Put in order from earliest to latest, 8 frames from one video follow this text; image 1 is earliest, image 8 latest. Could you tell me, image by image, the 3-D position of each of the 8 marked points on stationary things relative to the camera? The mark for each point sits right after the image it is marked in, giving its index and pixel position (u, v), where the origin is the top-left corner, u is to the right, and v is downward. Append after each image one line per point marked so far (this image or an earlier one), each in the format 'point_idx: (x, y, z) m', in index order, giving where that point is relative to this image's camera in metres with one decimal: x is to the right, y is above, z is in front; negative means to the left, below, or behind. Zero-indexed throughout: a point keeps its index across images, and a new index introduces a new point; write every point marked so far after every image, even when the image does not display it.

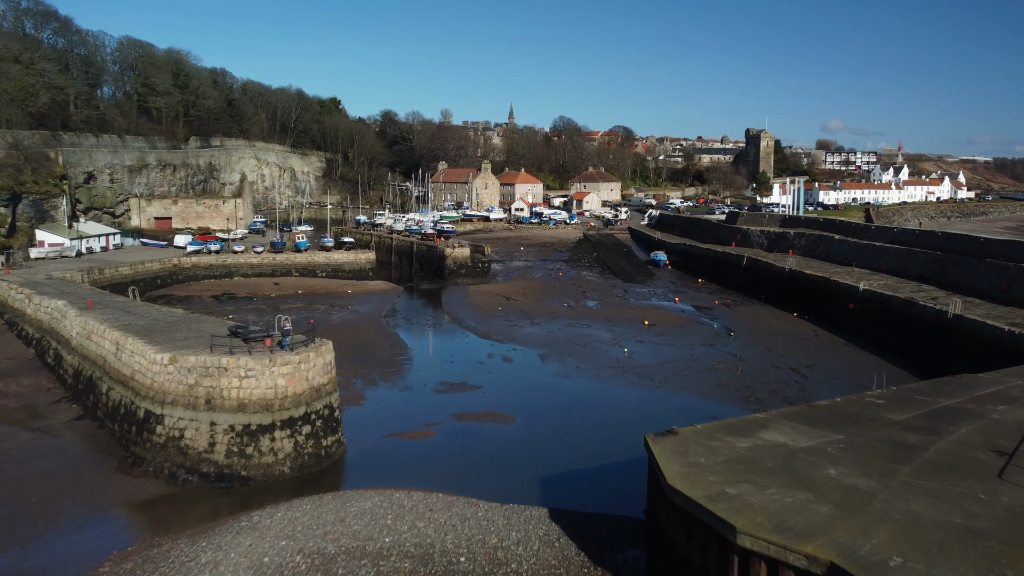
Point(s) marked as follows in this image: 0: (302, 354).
0: (-3.1, -1.0, +12.3) m
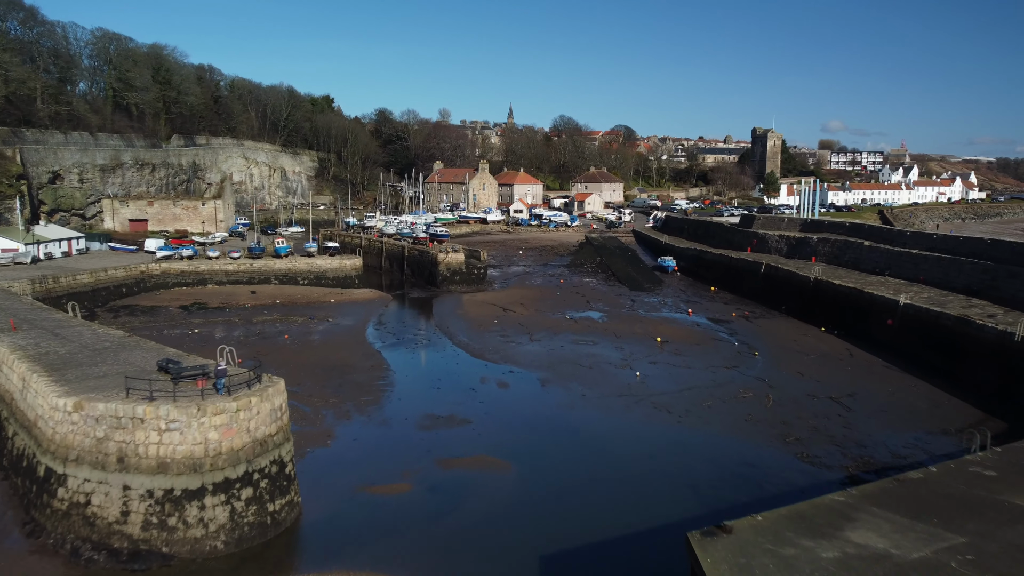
0: (-3.1, -1.3, +9.8) m
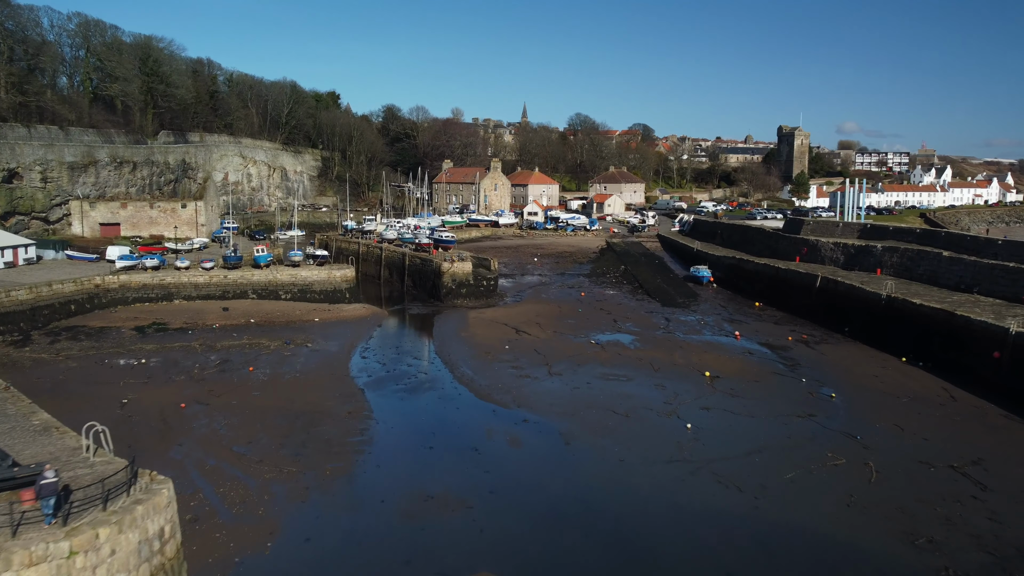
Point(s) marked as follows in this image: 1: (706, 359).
0: (-3.0, -1.8, +5.8) m
1: (+4.4, -1.6, +19.1) m
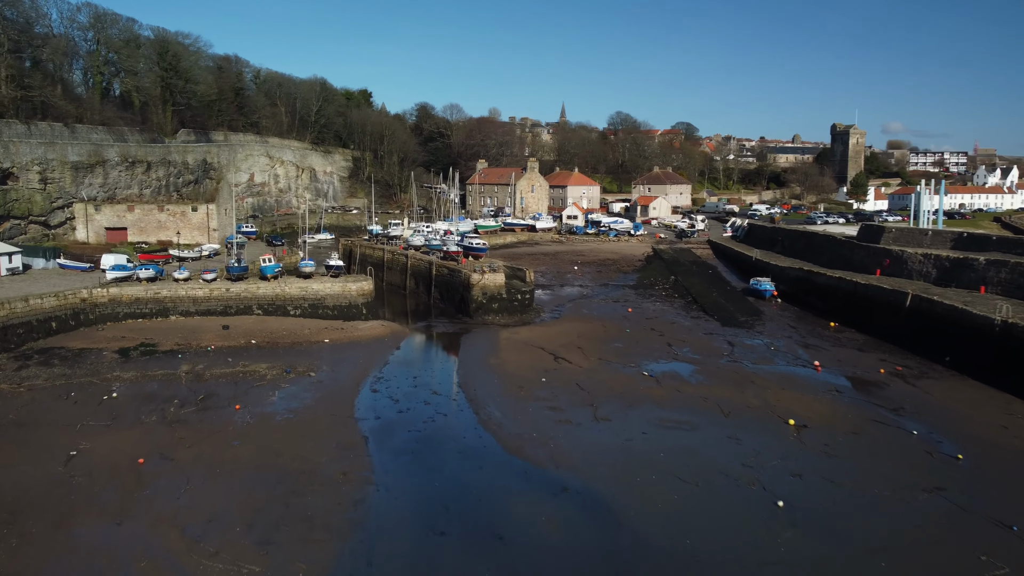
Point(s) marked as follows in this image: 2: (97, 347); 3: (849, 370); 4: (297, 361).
0: (-2.9, -2.1, +2.8) m
1: (+5.1, -2.1, +15.7) m
2: (-9.5, -1.3, +19.4) m
3: (+7.4, -1.7, +18.5) m
4: (-4.8, -1.6, +18.8) m
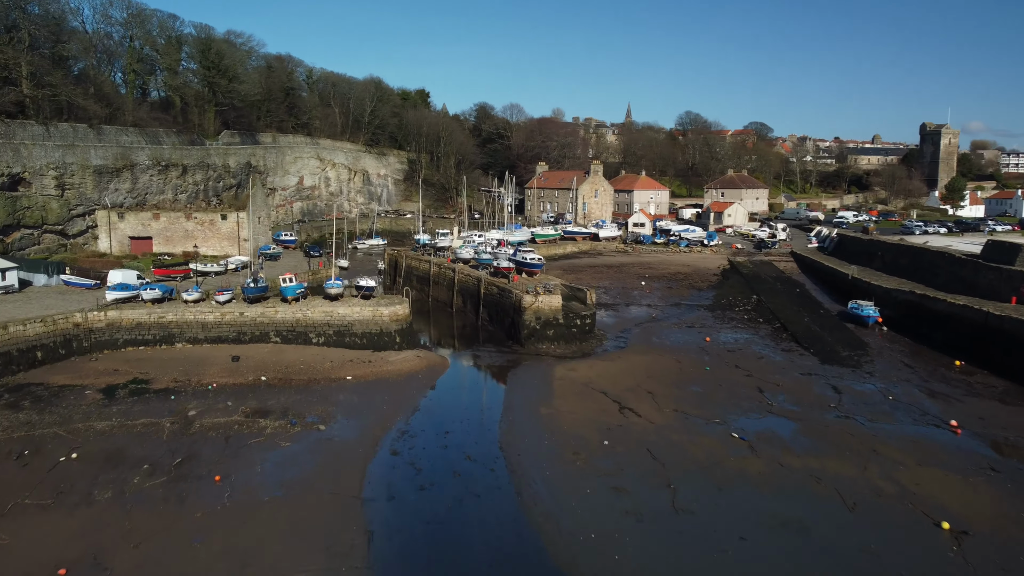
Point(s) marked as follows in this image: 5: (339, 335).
0: (-3.1, -2.7, -0.4) m
1: (+5.8, -2.7, +11.9) m
2: (-8.4, -1.9, +16.6) m
3: (+8.4, -2.4, +14.5) m
4: (-3.8, -2.2, +15.7) m
5: (-4.1, -1.1, +20.0) m
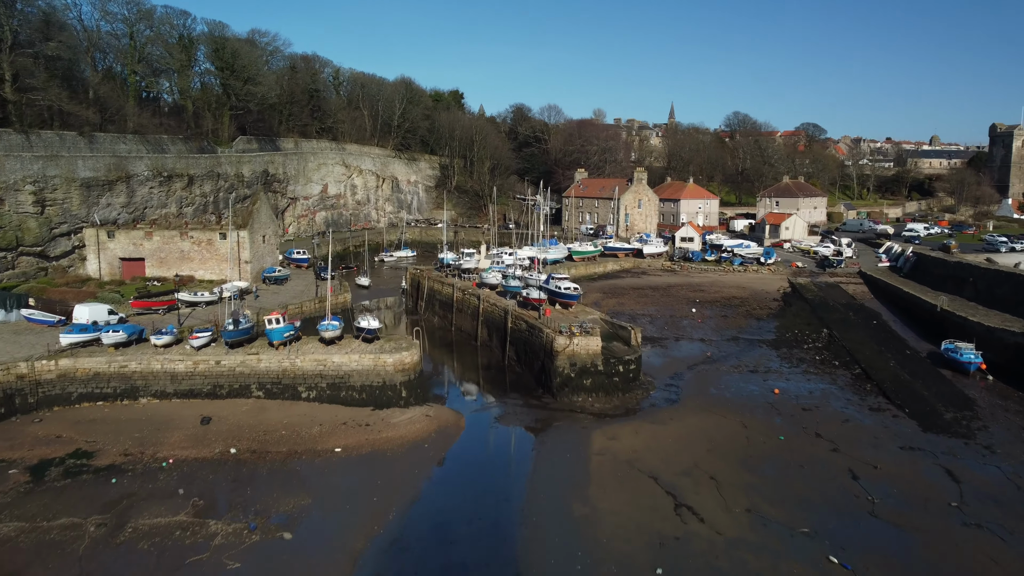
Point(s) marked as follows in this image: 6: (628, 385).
0: (-3.5, -3.6, -3.7) m
1: (+6.0, -3.7, +8.1) m
2: (-8.0, -2.7, +13.5) m
3: (+8.6, -3.4, +10.6) m
4: (-3.4, -3.1, +12.4) m
5: (-3.5, -2.0, +16.8) m
6: (+2.6, -2.2, +18.8) m
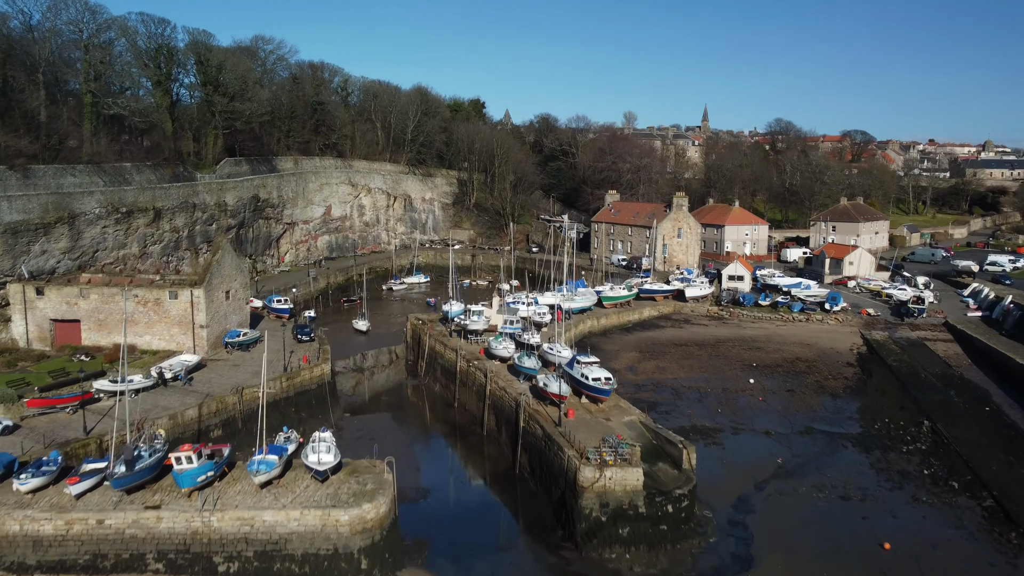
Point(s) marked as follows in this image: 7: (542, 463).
0: (-4.1, -5.4, -8.6) m
1: (+5.8, -5.5, +2.9) m
2: (-8.1, -4.5, +8.8) m
3: (+8.5, -5.2, +5.3) m
4: (-3.5, -4.9, +7.5) m
5: (-3.5, -3.8, +11.9) m
6: (+2.7, -4.0, +13.7) m
7: (+0.6, -3.3, +16.0) m
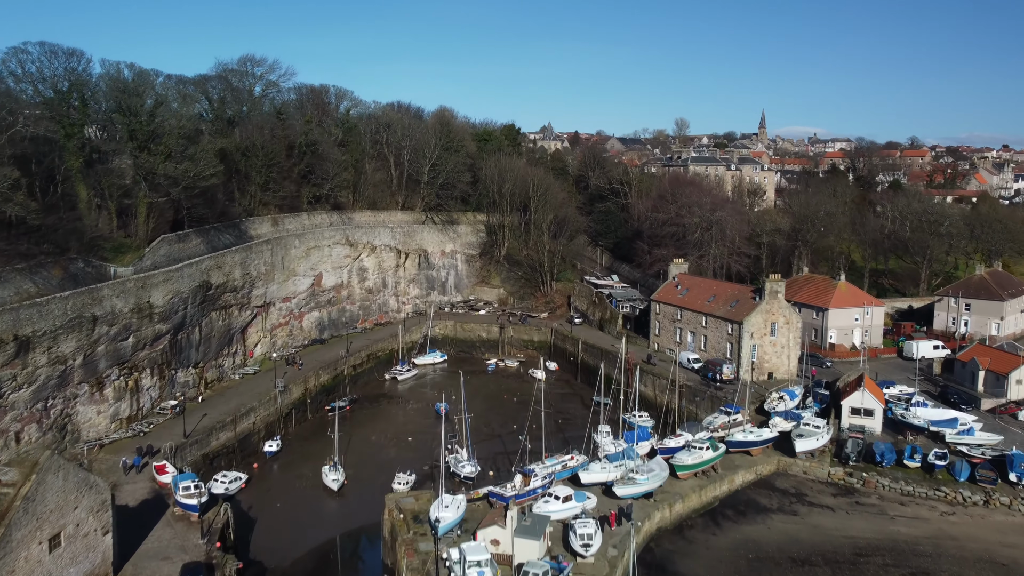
0: (-5.4, -9.3, -17.7) m
1: (+5.0, -9.4, -6.7) m
2: (-8.5, -8.3, -0.2) m
3: (+7.9, -9.2, -4.5) m
4: (-4.0, -8.7, -1.6) m
5: (-3.7, -7.6, +2.7) m
6: (+2.5, -7.9, +4.2) m
7: (+0.5, -7.2, +6.6) m
